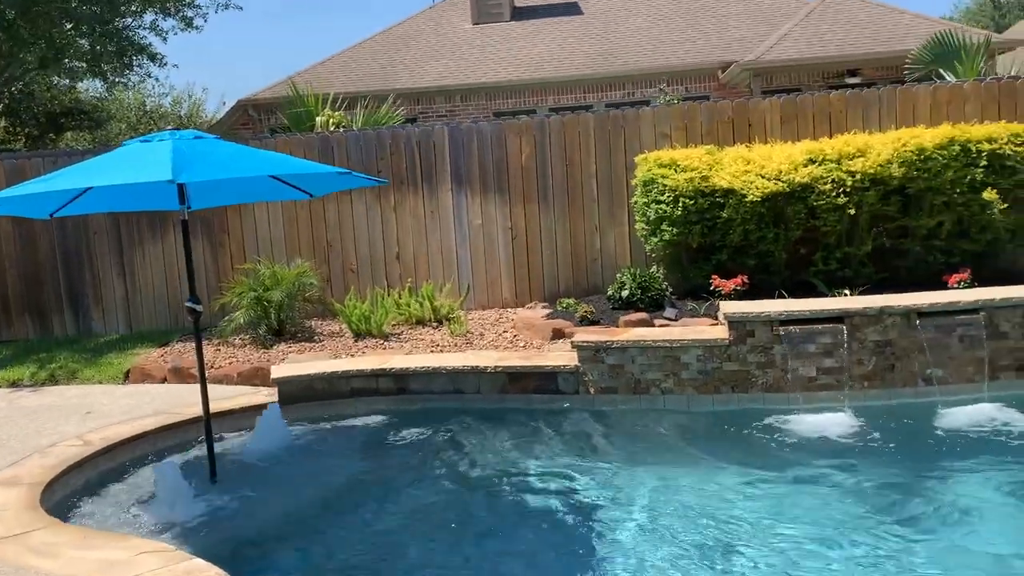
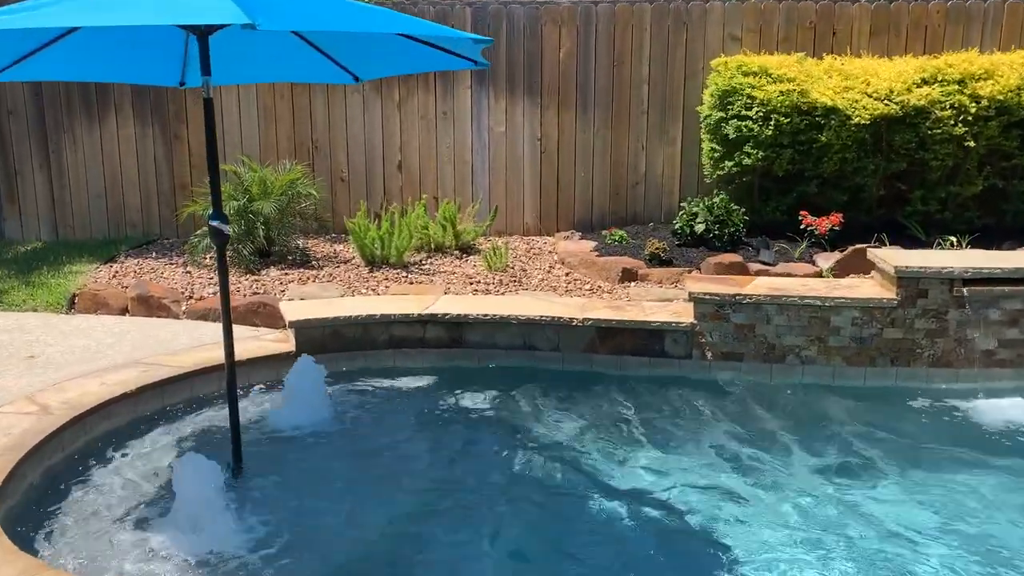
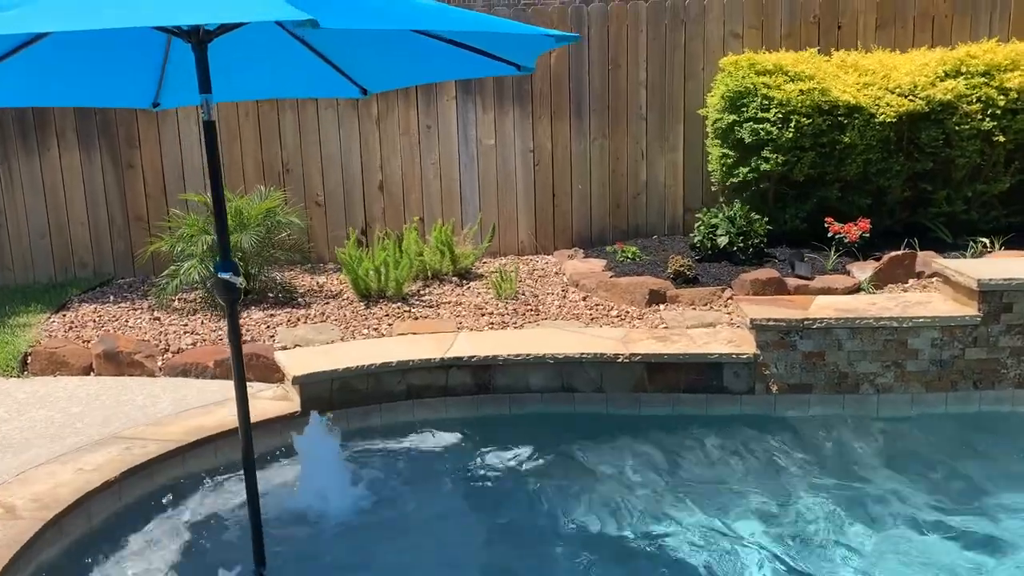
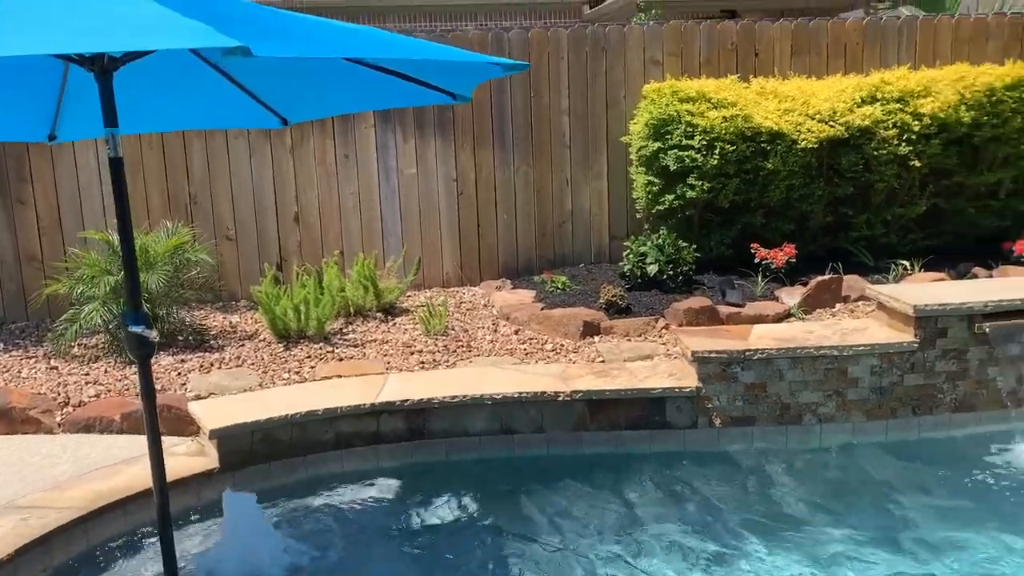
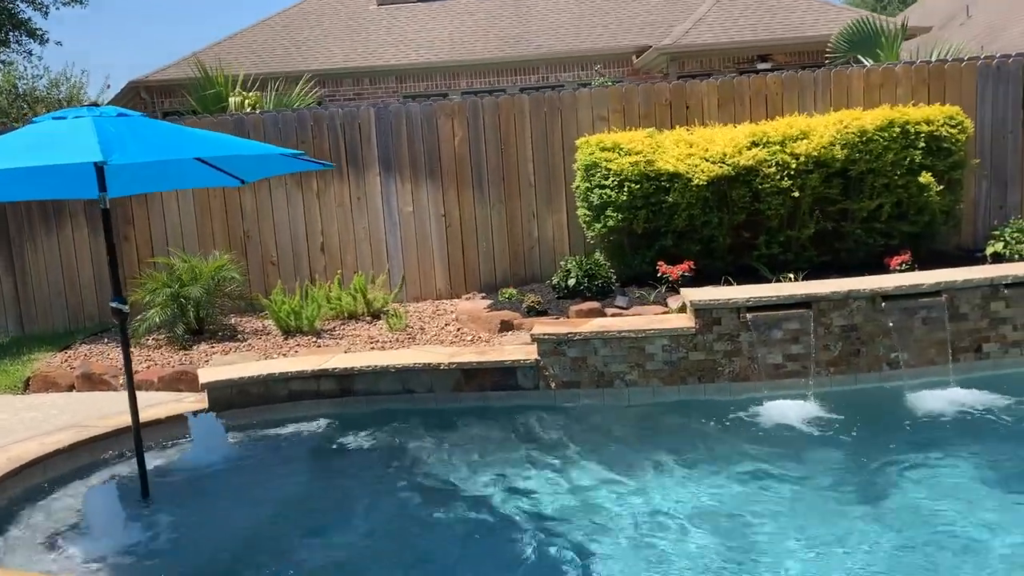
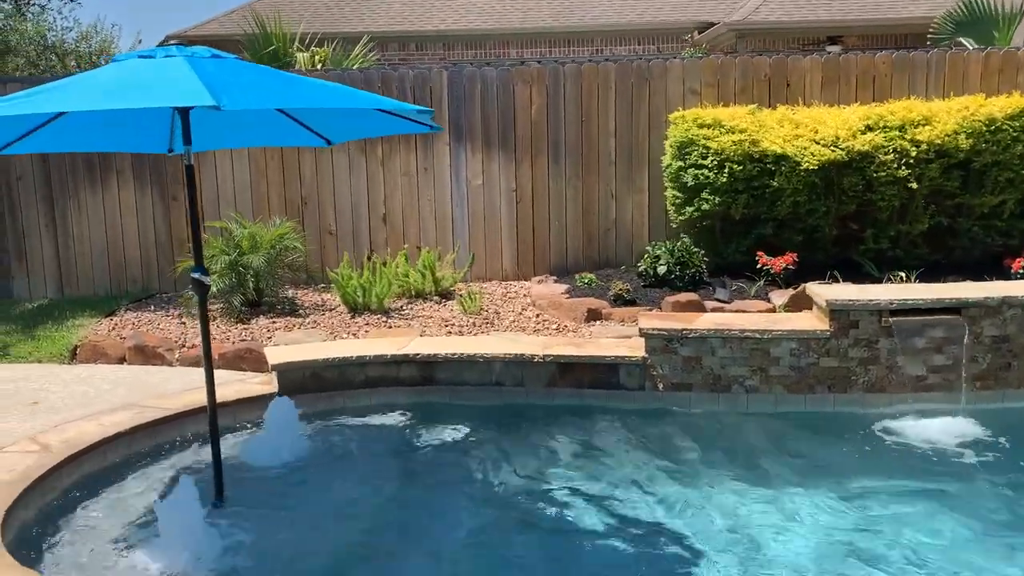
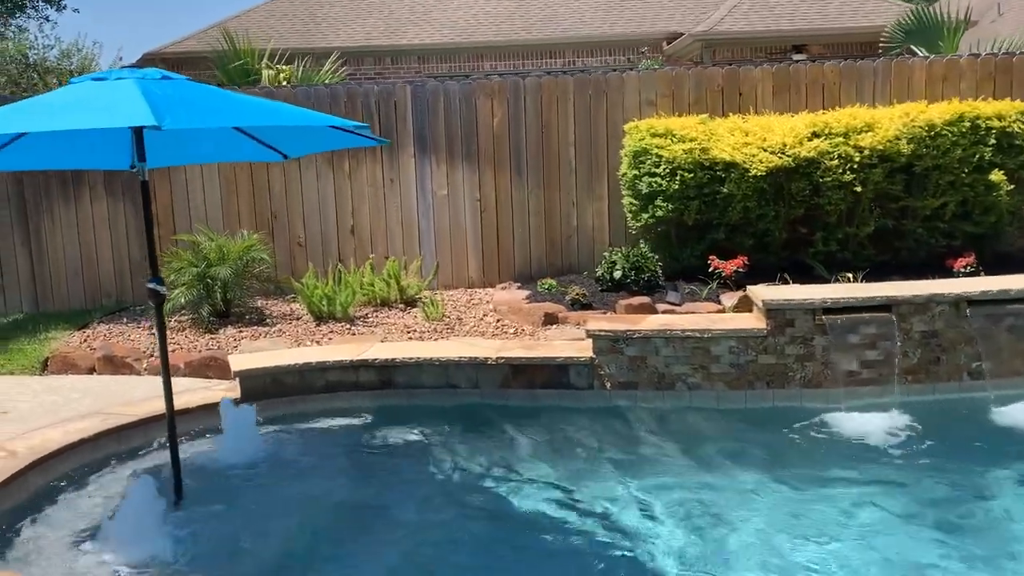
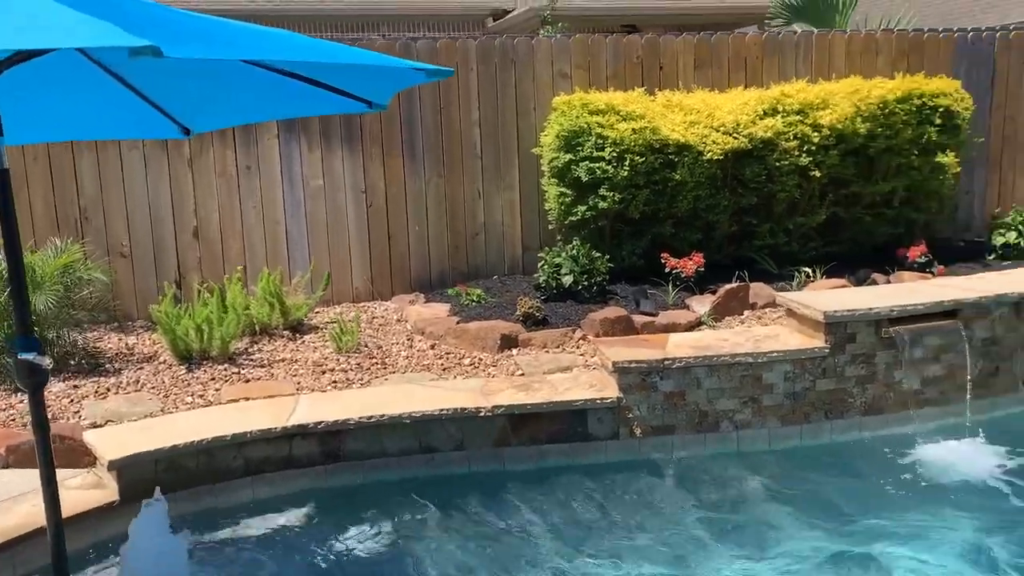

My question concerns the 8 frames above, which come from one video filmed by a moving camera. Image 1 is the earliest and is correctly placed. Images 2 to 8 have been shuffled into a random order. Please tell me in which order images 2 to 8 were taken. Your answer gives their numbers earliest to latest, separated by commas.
5, 7, 6, 2, 3, 4, 8
